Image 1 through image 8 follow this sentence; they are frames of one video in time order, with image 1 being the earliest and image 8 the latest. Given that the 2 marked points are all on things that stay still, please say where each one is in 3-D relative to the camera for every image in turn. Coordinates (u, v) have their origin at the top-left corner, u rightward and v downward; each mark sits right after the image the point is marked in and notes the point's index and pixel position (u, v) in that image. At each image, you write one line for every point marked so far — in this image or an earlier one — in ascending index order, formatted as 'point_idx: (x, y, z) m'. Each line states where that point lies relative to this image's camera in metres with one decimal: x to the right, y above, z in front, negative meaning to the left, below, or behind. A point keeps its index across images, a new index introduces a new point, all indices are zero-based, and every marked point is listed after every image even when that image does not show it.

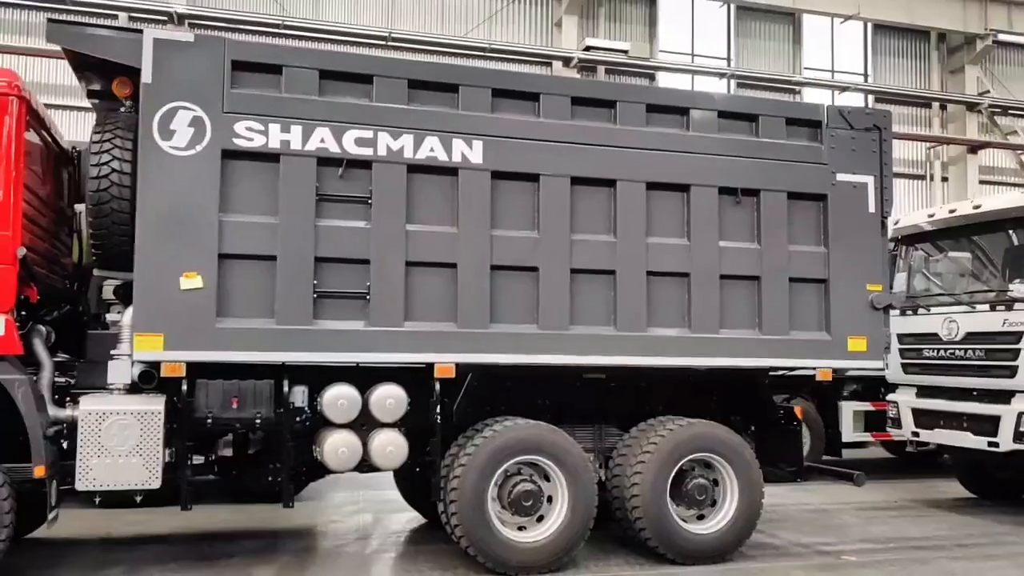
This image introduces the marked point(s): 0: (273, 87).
0: (-1.3, +1.1, +5.2) m
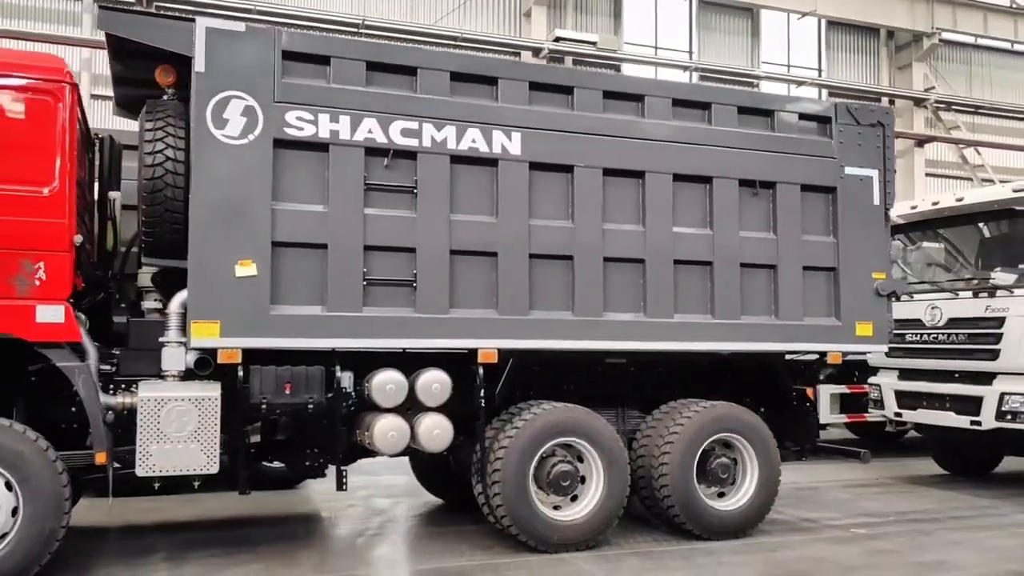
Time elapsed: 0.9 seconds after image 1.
0: (-1.1, +1.2, +5.3) m
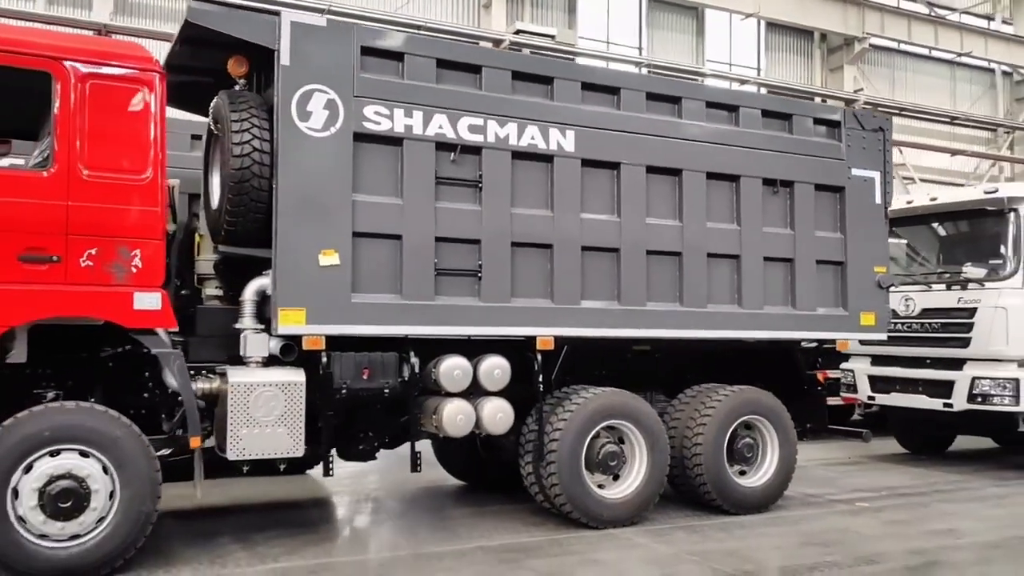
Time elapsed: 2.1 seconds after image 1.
0: (-0.7, +1.3, +5.5) m
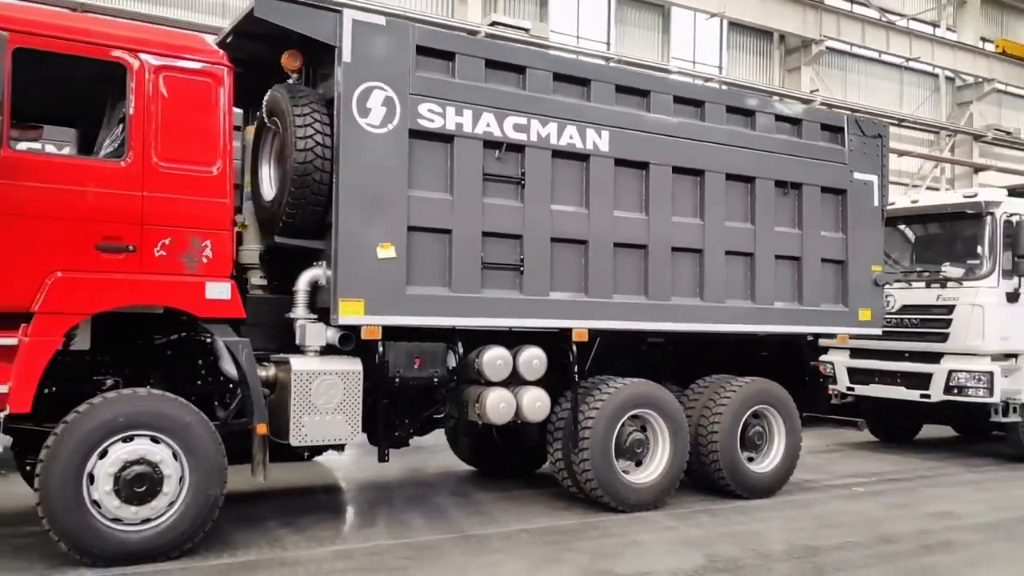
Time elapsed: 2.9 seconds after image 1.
0: (-0.4, +1.3, +5.6) m
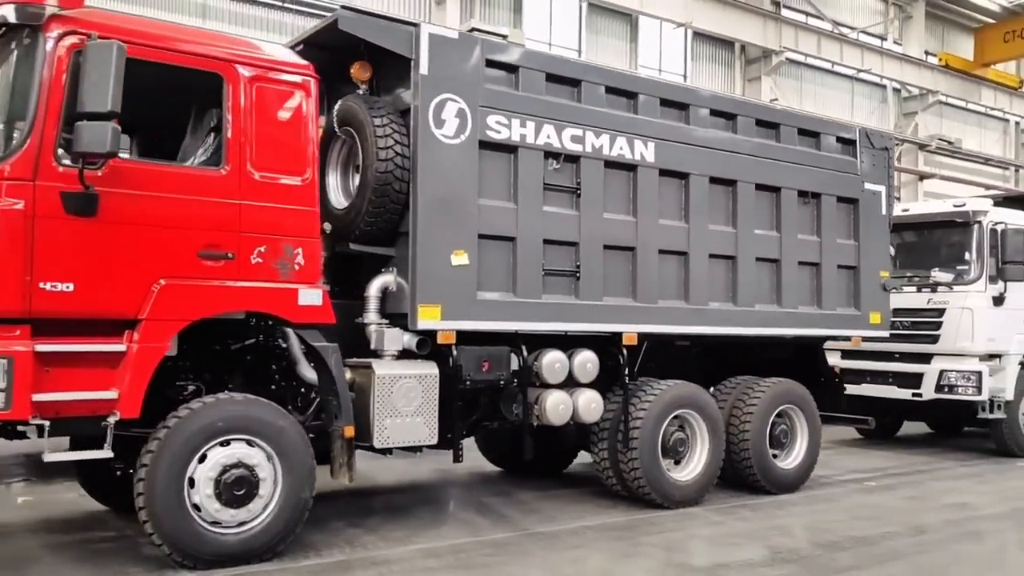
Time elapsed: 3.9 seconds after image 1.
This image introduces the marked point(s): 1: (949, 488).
0: (0.0, +1.3, +5.8) m
1: (+3.6, -1.6, +7.6) m
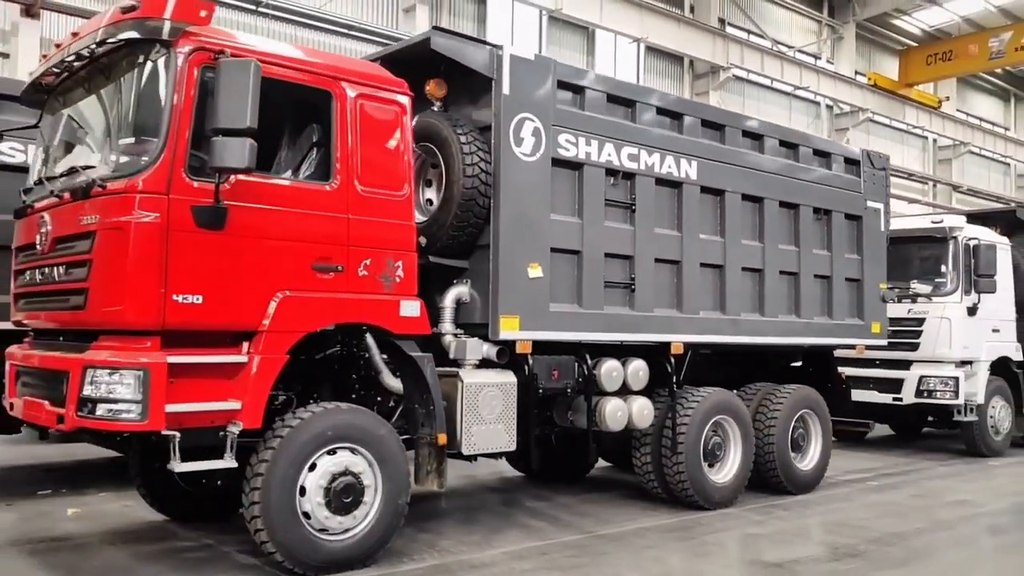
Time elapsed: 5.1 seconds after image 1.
0: (+0.4, +1.2, +6.1) m
1: (+3.8, -1.7, +8.2) m
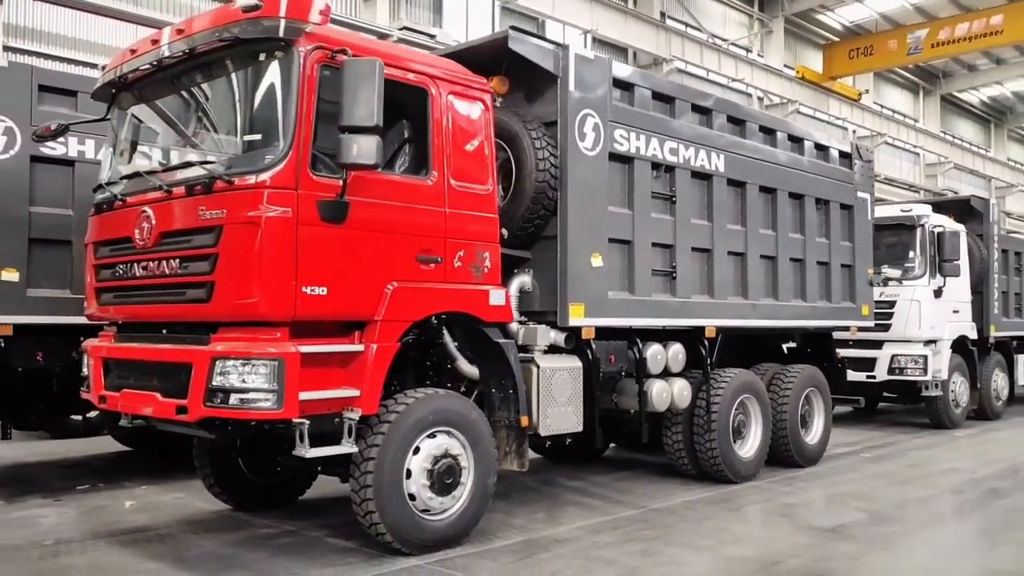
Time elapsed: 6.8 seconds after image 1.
0: (+0.7, +1.3, +6.4) m
1: (+3.9, -1.6, +8.9) m
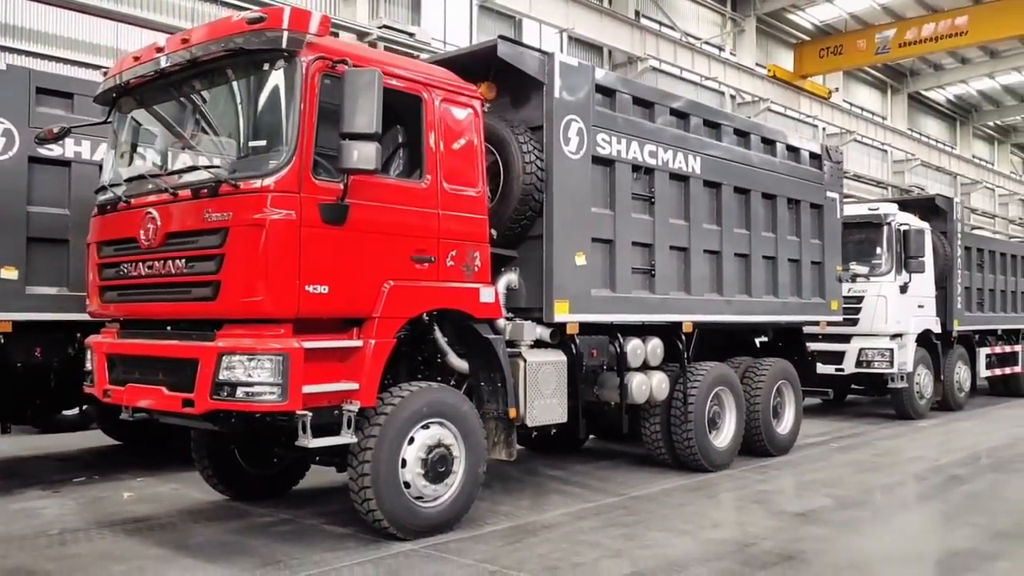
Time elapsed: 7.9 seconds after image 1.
0: (+0.7, +1.3, +6.6) m
1: (+3.8, -1.6, +9.2) m
